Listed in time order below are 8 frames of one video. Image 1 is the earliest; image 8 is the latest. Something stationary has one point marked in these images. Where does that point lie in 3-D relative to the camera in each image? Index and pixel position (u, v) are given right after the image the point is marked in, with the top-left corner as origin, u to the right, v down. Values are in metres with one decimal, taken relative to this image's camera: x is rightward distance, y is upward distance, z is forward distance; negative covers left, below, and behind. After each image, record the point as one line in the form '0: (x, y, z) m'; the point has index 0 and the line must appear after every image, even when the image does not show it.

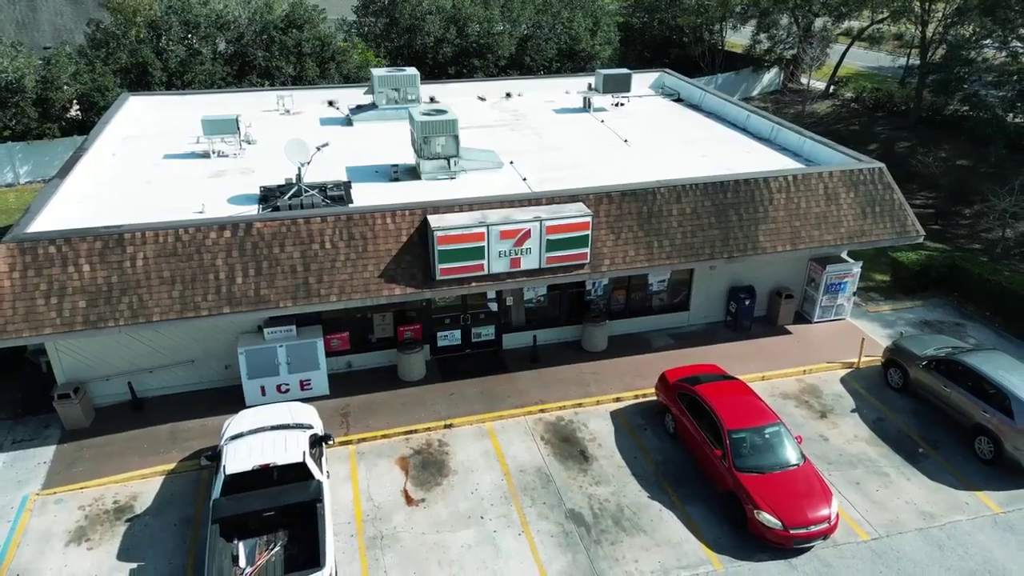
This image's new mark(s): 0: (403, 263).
0: (-1.4, +0.4, +10.5) m
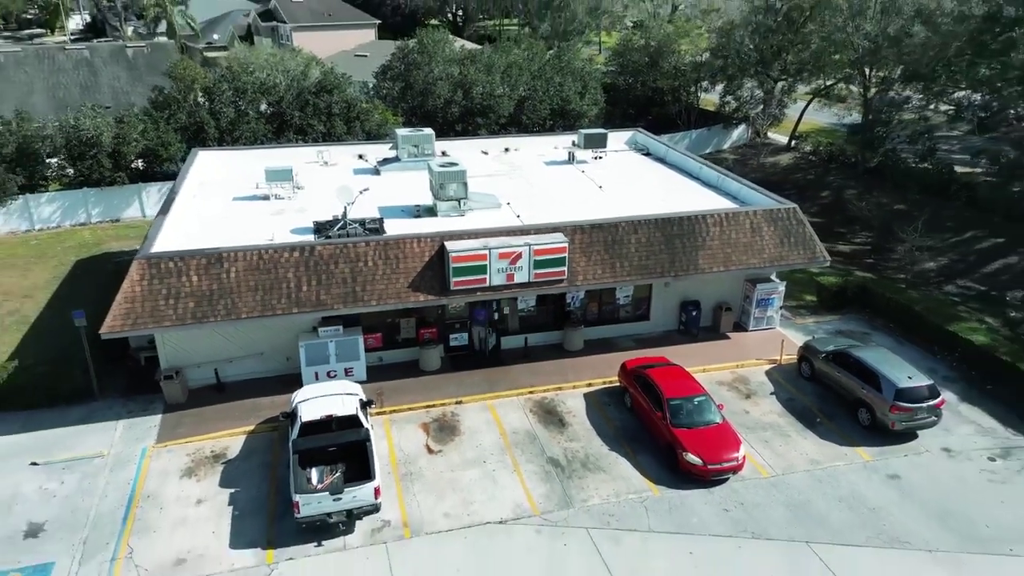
0: (-1.5, +0.2, +13.9) m
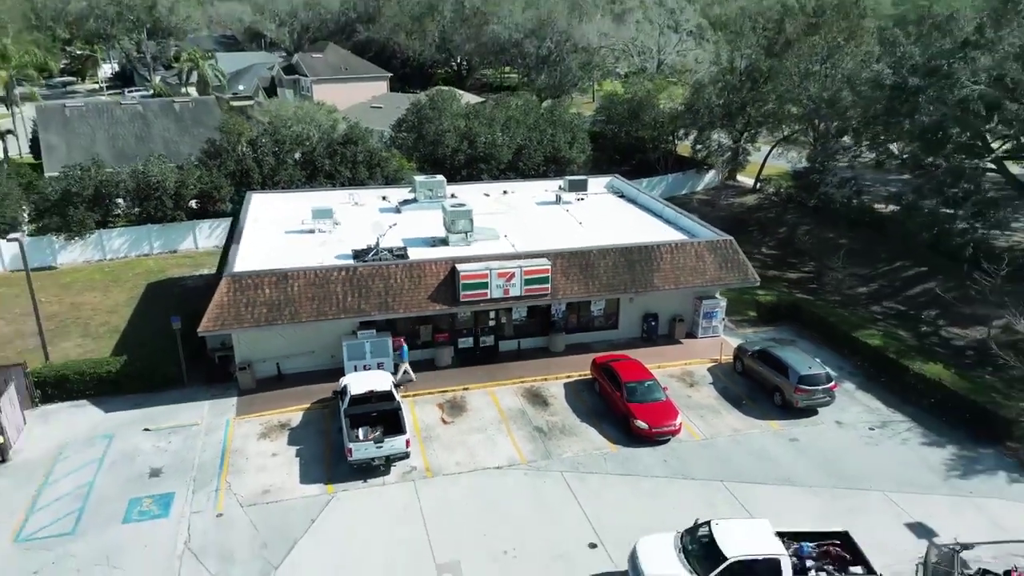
0: (-1.6, 0.0, +18.1) m
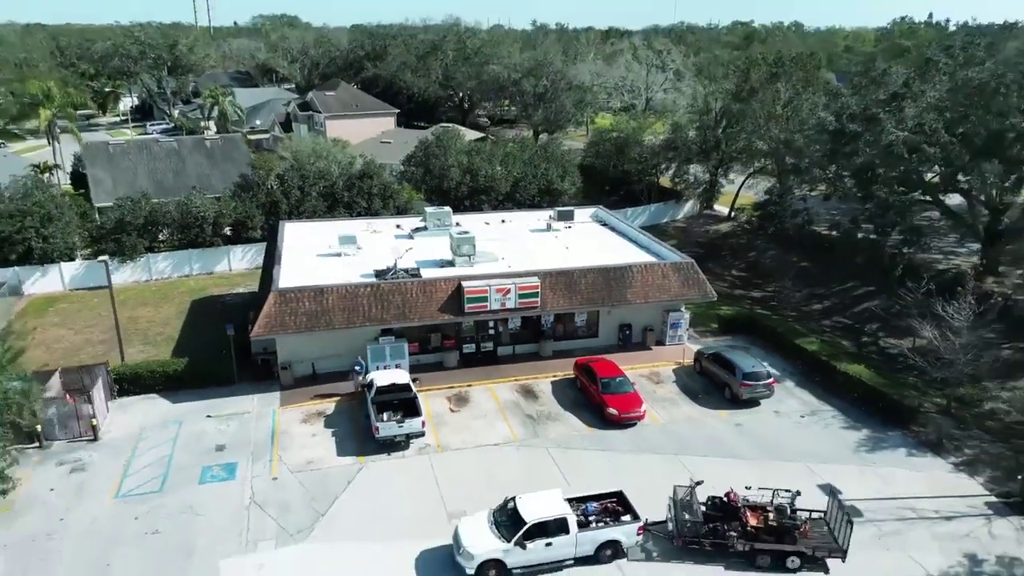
0: (-1.7, -0.4, +21.9) m
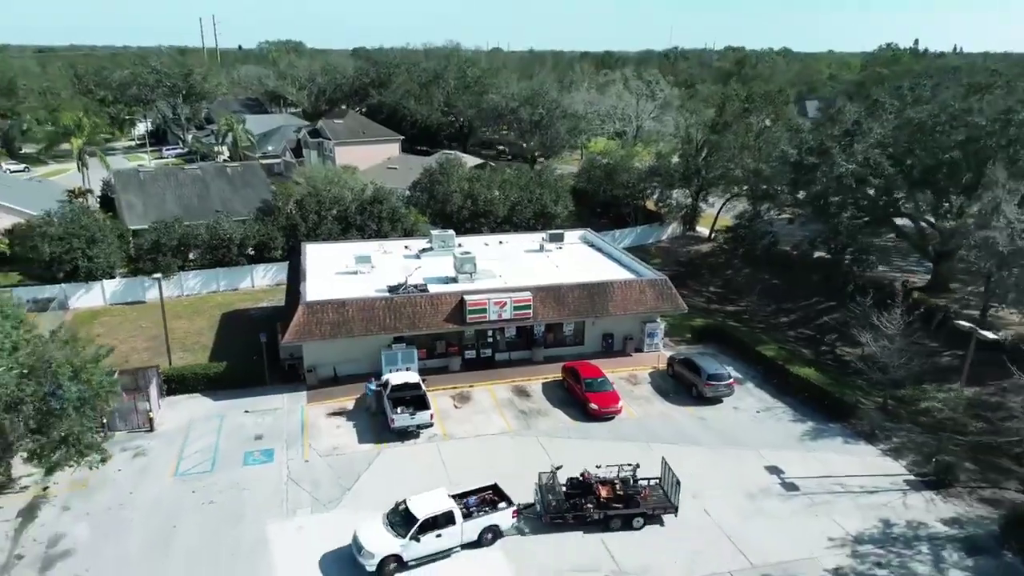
0: (-1.9, -0.8, +25.2) m
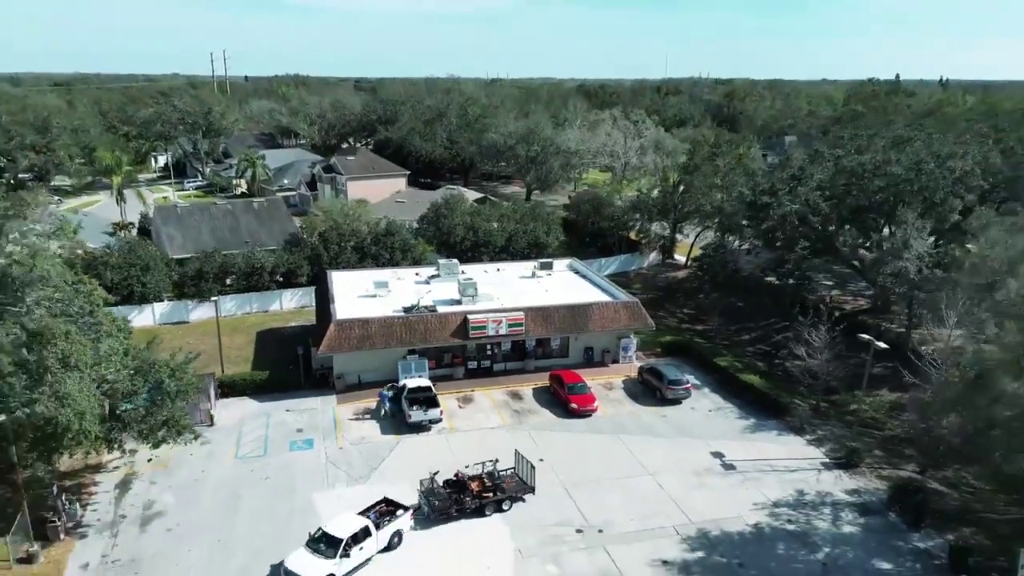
0: (-2.1, -1.6, +30.3) m
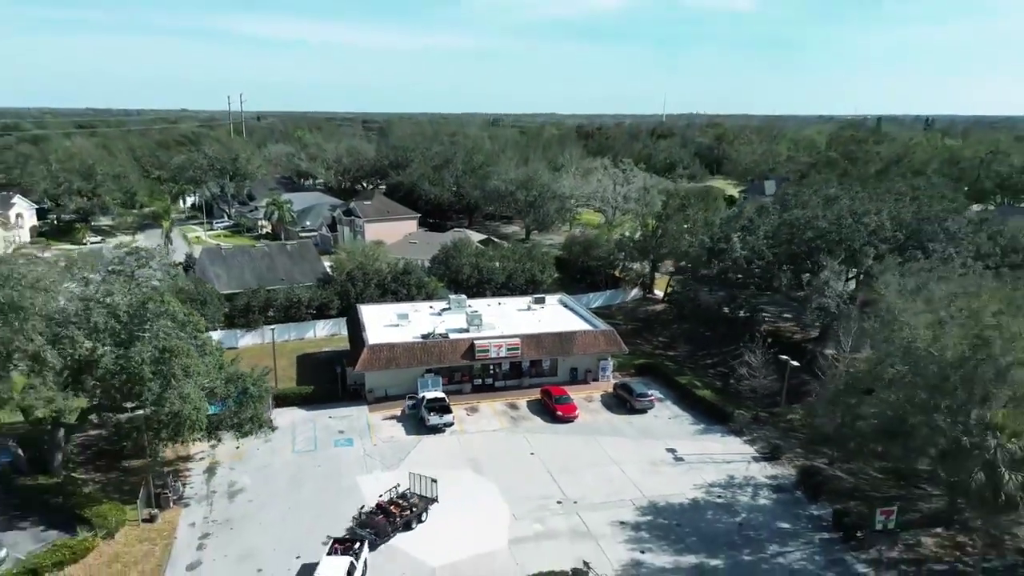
0: (-2.2, -3.1, +37.4) m
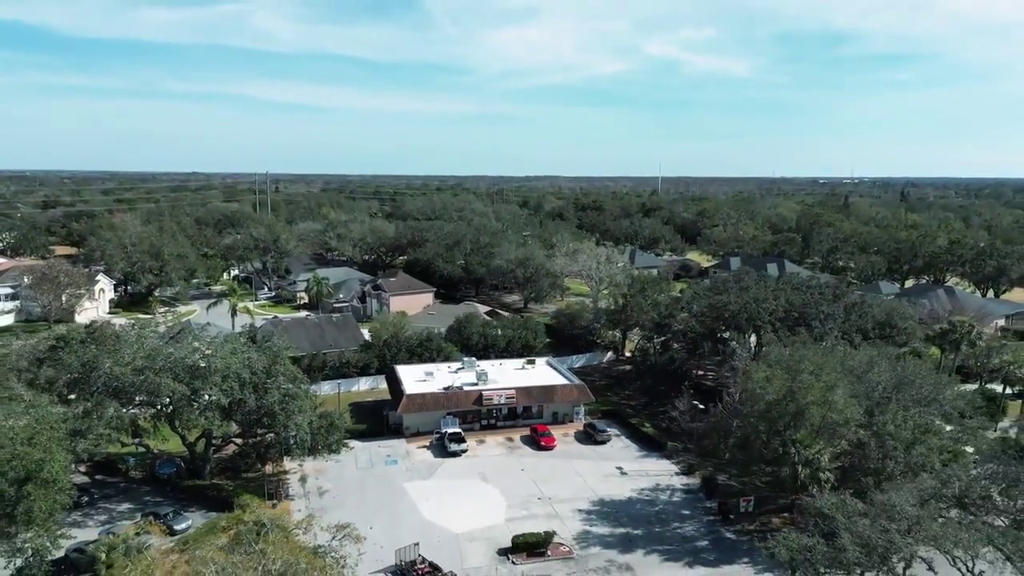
0: (-2.3, -7.5, +51.8) m
